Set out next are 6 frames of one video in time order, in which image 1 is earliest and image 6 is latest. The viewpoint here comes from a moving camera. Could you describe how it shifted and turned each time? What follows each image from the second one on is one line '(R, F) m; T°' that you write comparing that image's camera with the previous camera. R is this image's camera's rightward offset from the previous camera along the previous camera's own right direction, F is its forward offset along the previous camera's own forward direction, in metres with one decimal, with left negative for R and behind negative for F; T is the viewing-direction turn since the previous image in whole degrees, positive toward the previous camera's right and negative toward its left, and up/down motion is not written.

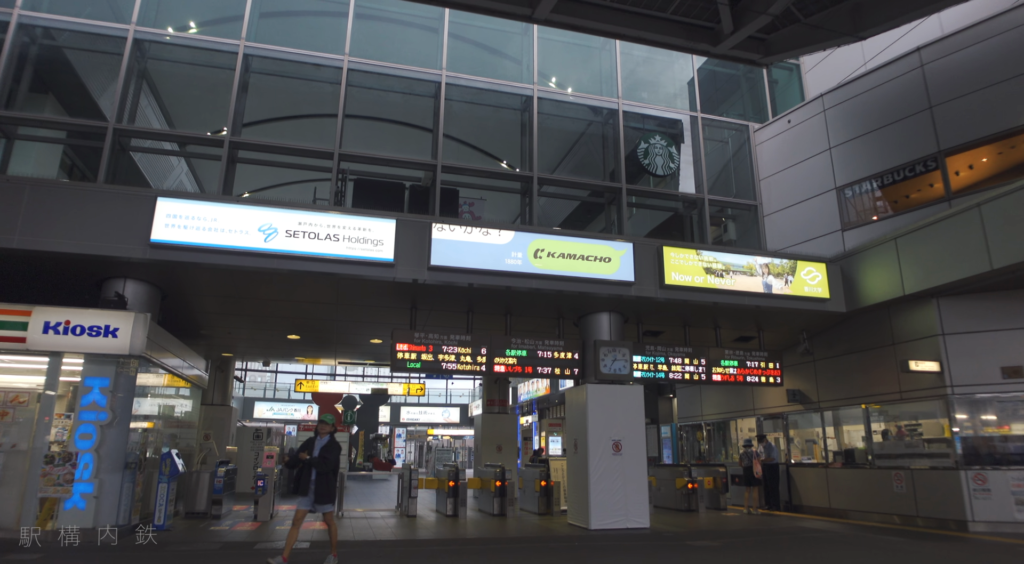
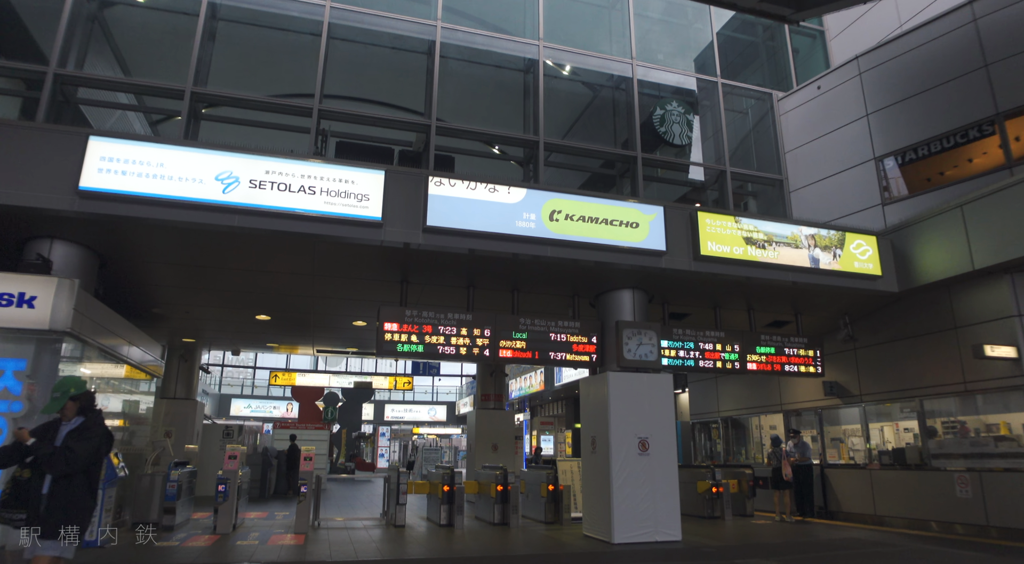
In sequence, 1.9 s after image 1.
(-0.3, +1.5) m; +1°
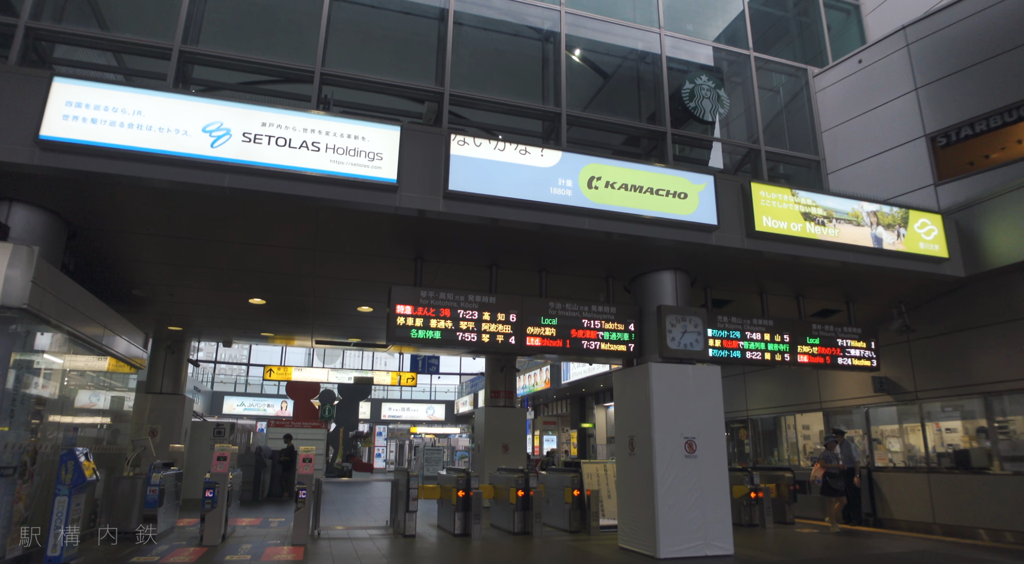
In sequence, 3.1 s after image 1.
(-0.4, +1.0) m; 0°
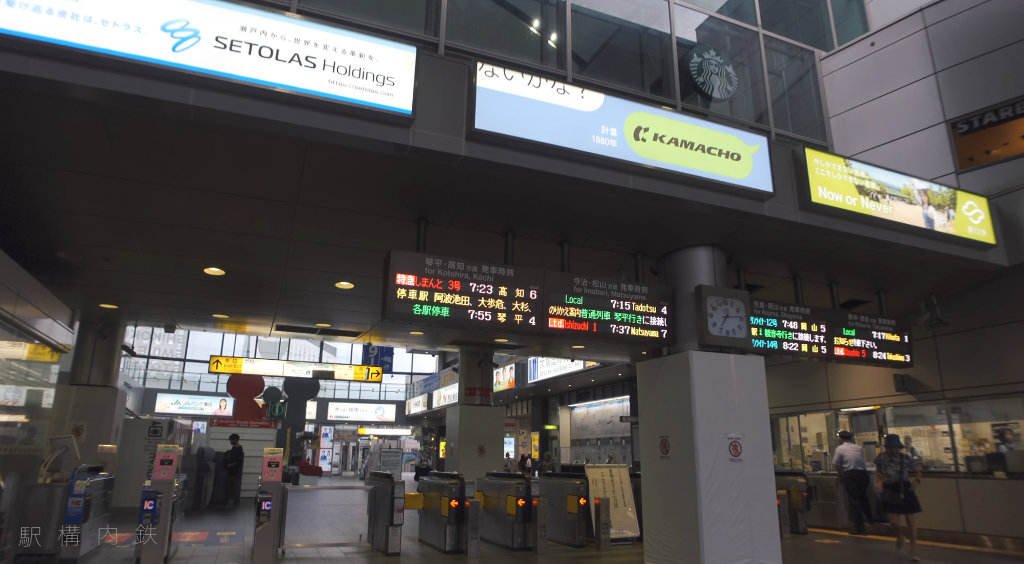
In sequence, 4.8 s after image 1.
(-0.7, +1.2) m; +5°
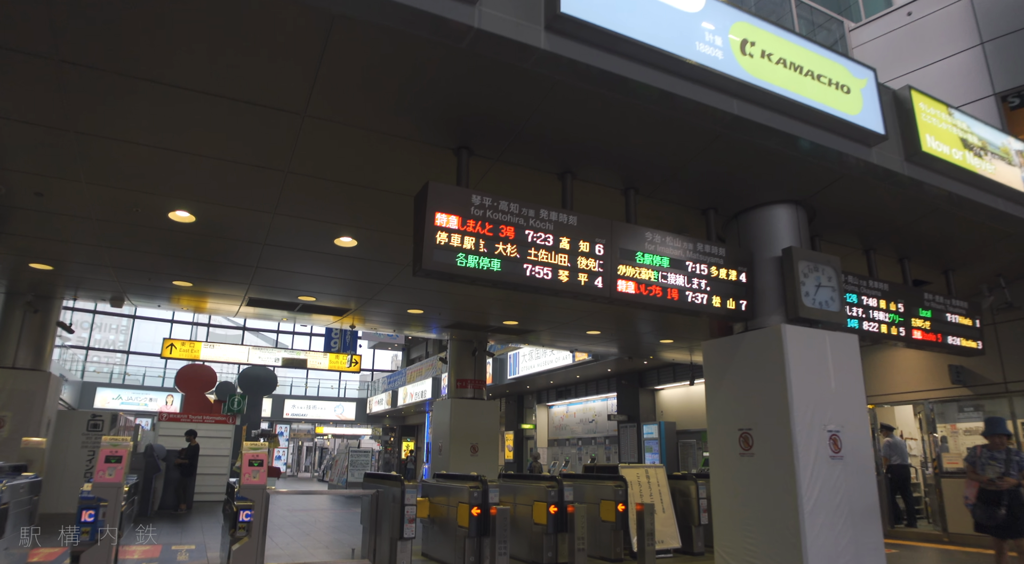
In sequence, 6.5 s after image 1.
(-0.8, +1.3) m; +4°
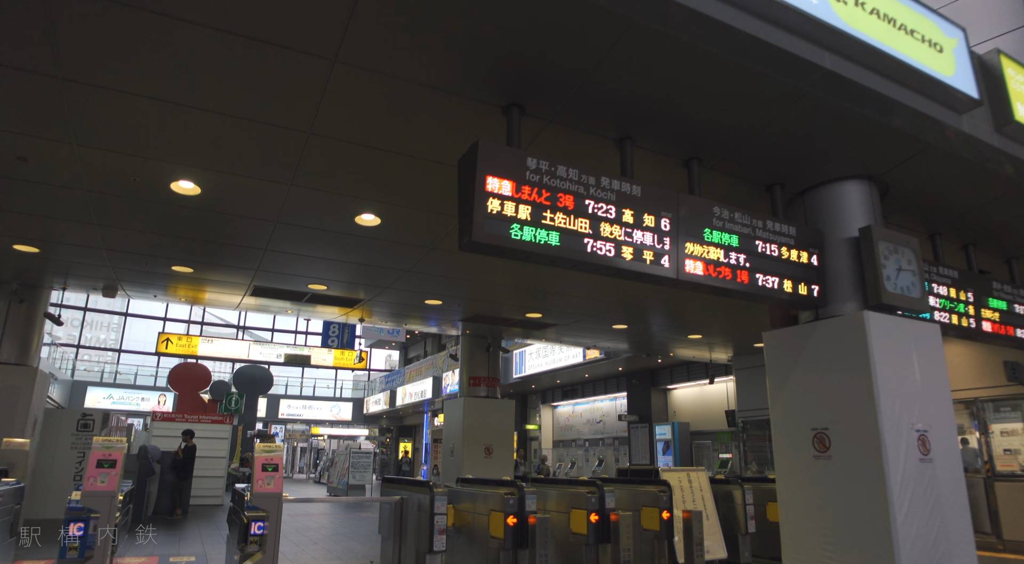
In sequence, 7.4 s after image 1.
(-0.4, +0.6) m; +1°
